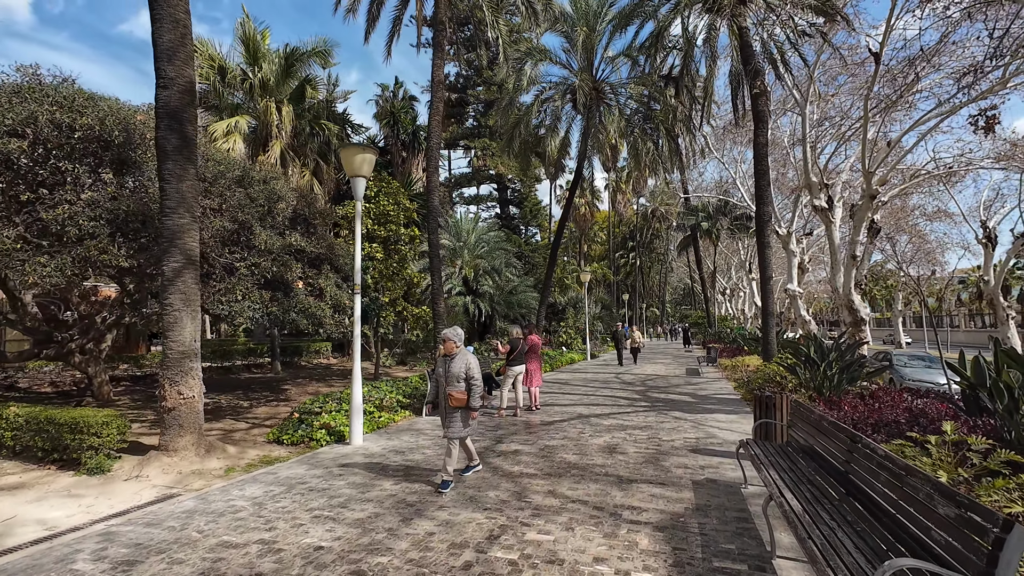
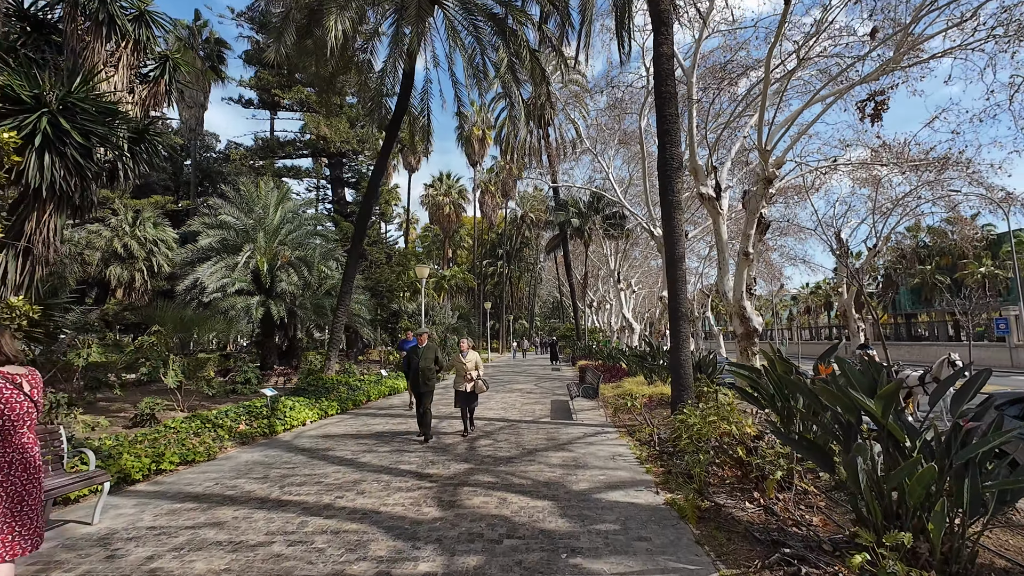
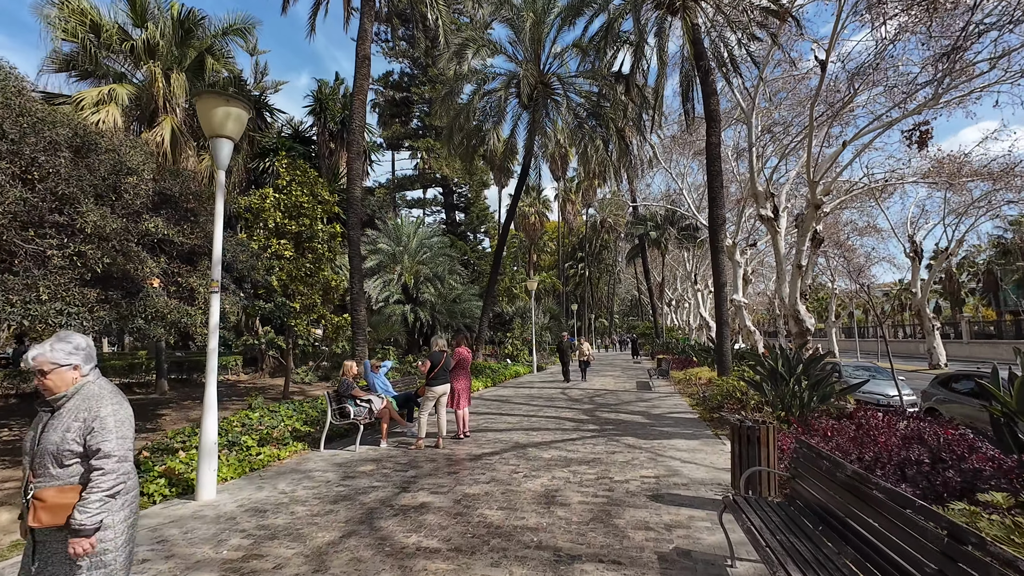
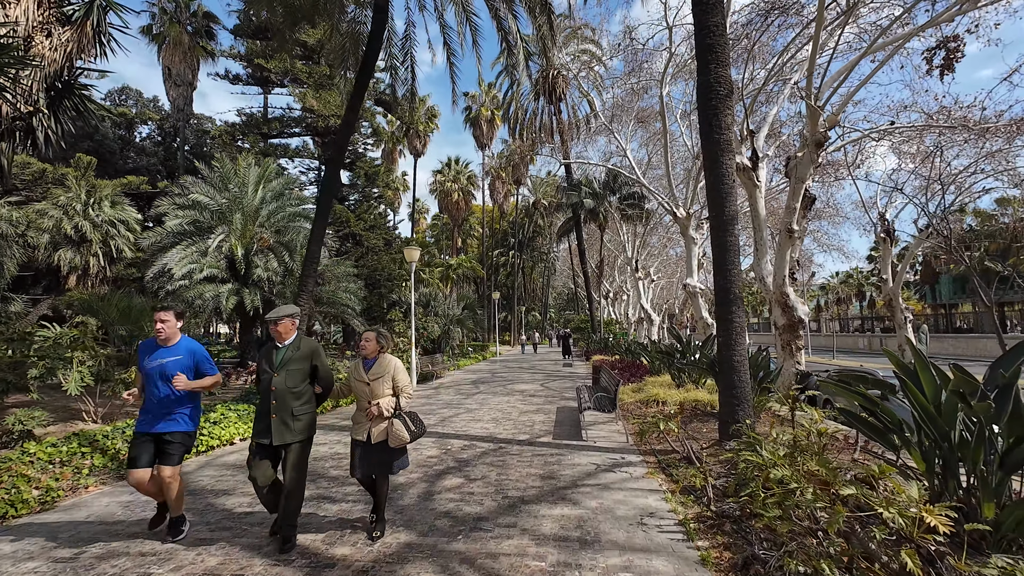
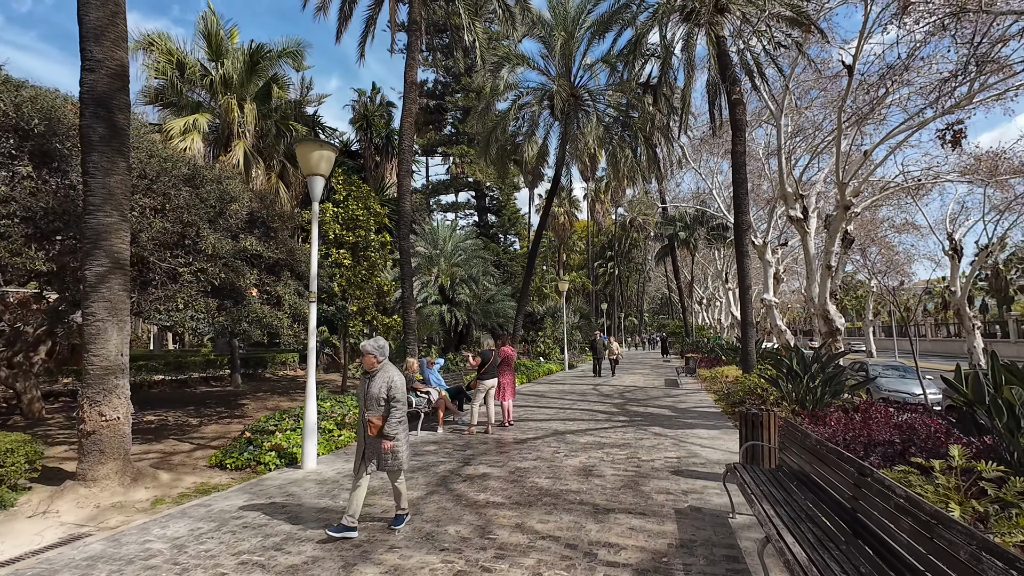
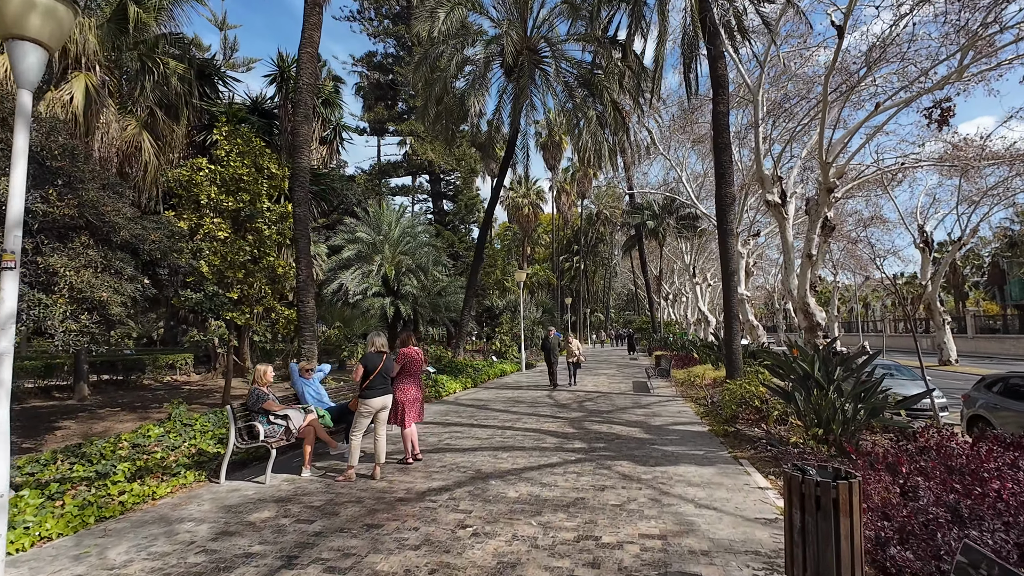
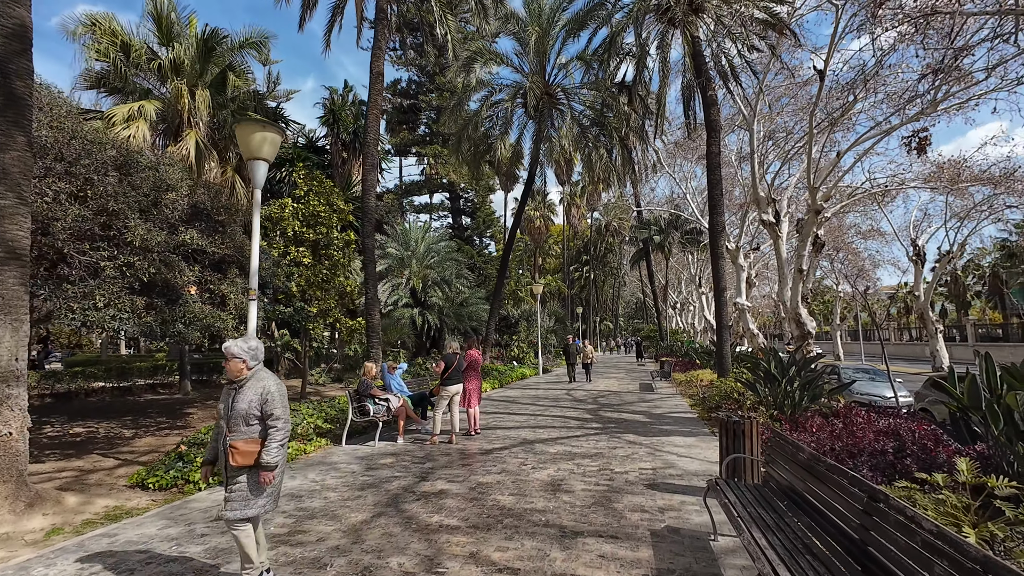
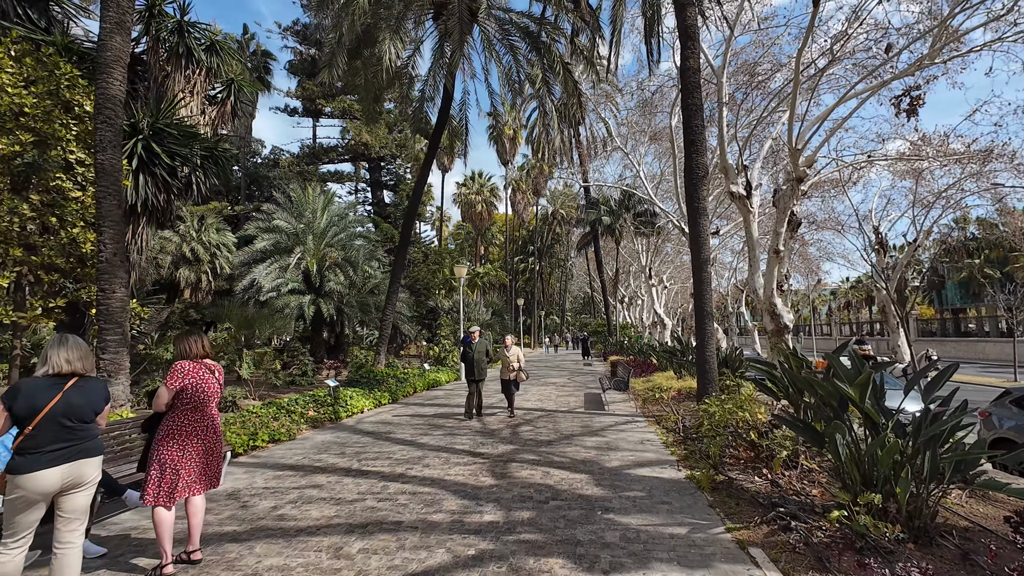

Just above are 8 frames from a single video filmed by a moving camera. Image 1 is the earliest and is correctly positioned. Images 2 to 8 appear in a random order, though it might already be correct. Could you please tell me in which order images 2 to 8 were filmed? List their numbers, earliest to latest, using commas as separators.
5, 7, 3, 6, 8, 2, 4
